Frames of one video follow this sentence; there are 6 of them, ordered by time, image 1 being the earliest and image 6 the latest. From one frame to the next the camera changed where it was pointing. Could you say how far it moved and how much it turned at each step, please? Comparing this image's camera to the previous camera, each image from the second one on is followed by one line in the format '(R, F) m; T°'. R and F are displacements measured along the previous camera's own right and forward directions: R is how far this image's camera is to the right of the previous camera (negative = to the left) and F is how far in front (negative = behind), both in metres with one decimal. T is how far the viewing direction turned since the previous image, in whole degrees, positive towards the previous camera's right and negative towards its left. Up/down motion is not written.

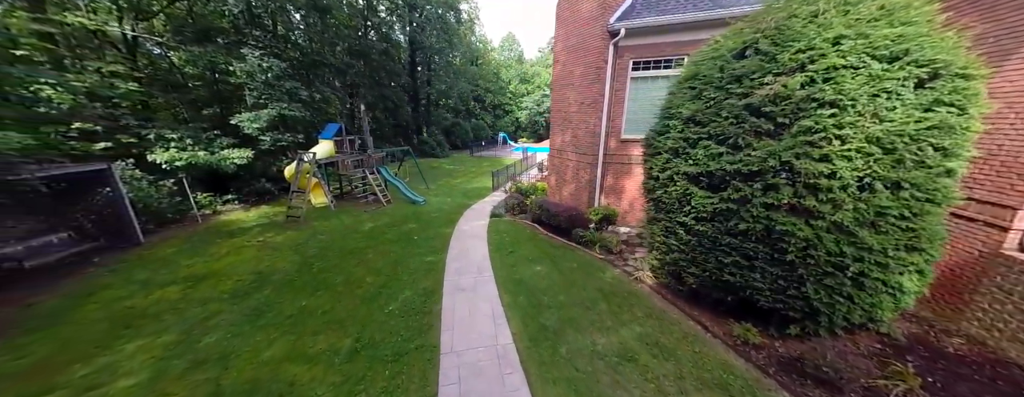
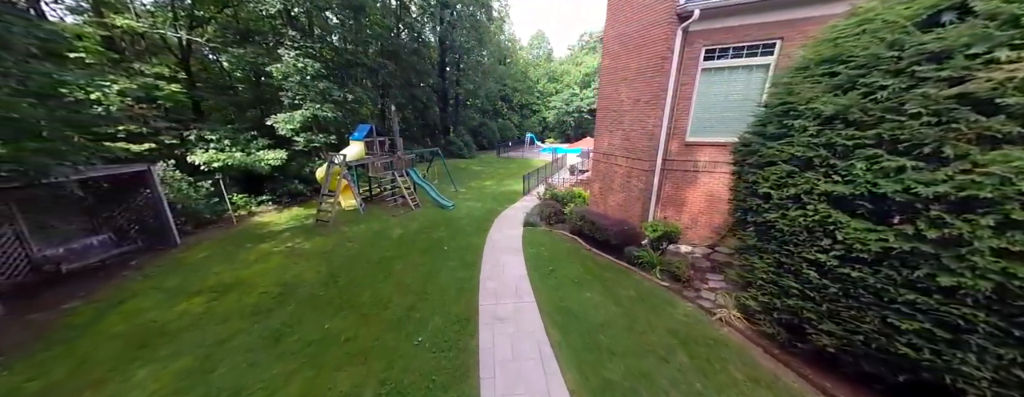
(-0.5, +0.9) m; -5°
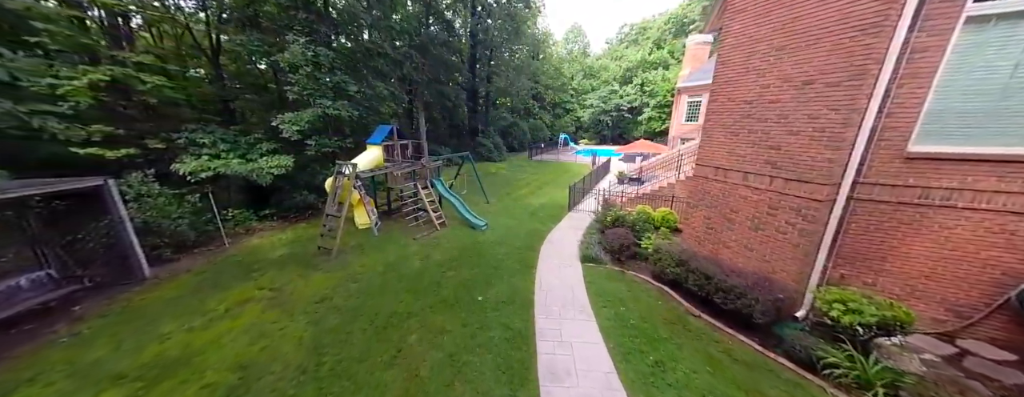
(-0.9, +2.5) m; -5°
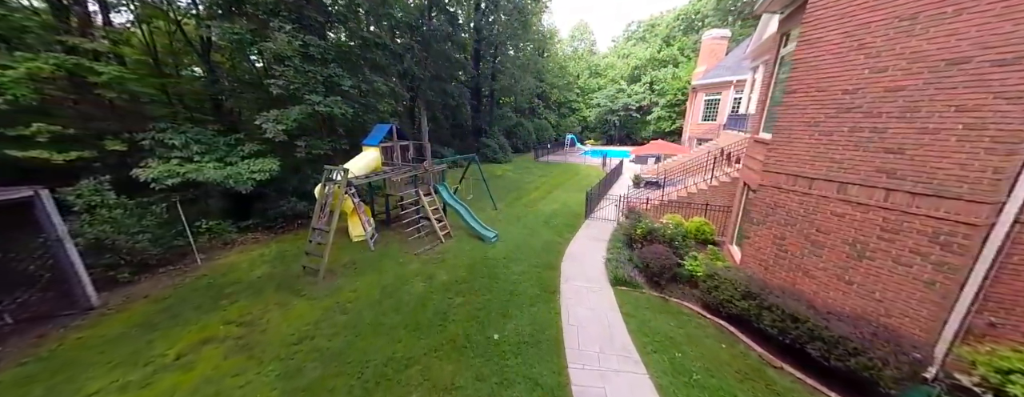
(-0.4, +1.1) m; 0°
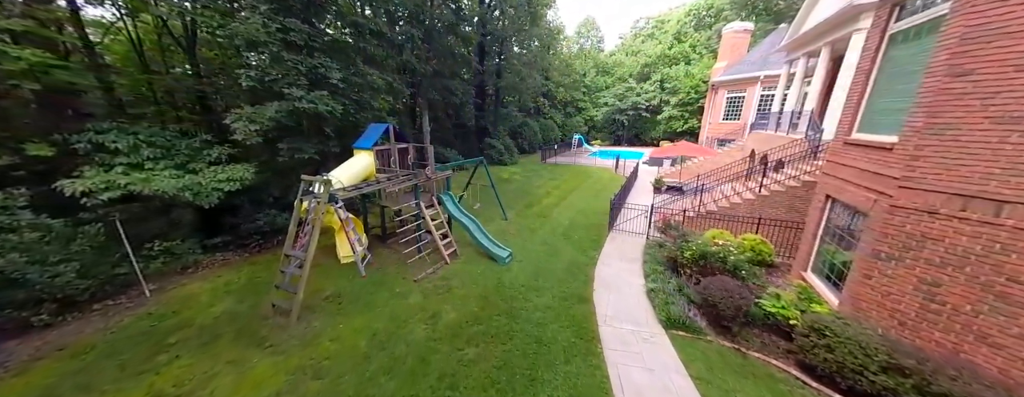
(-0.4, +1.4) m; 0°
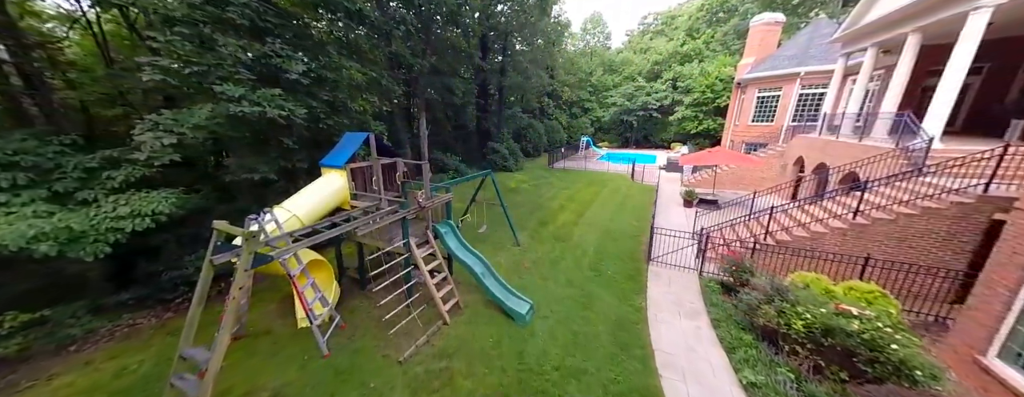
(-0.5, +2.0) m; 0°
